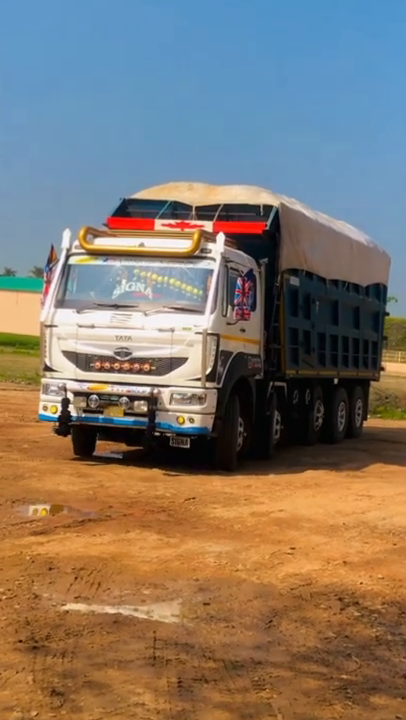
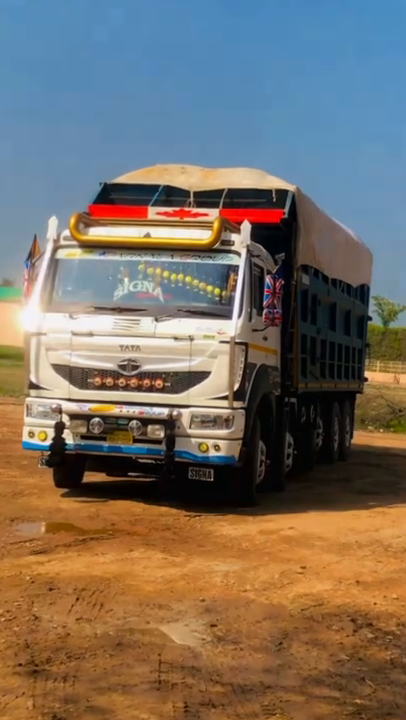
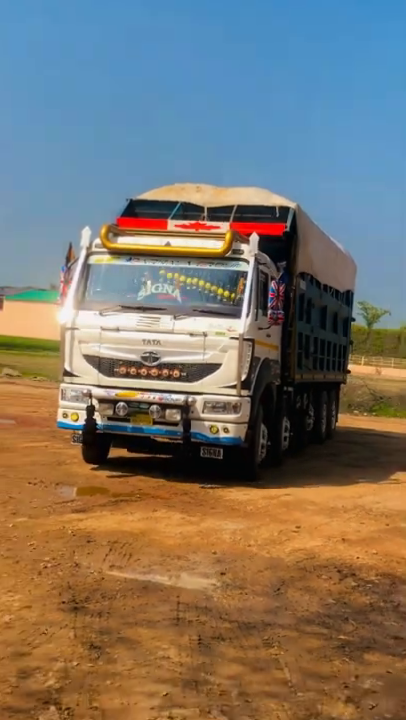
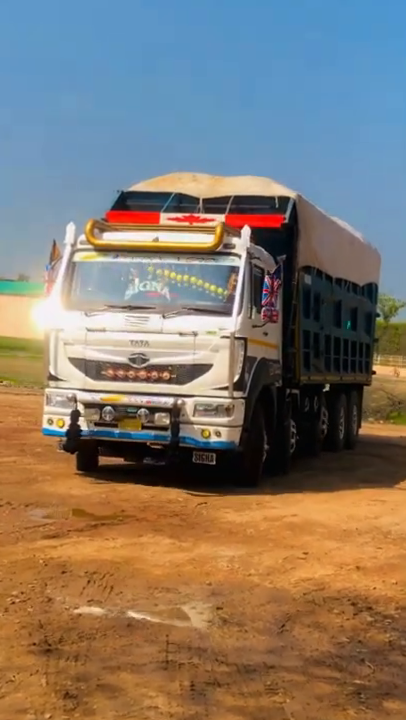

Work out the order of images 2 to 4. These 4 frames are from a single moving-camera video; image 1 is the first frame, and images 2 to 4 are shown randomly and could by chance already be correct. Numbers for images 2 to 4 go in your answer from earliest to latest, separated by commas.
4, 2, 3
